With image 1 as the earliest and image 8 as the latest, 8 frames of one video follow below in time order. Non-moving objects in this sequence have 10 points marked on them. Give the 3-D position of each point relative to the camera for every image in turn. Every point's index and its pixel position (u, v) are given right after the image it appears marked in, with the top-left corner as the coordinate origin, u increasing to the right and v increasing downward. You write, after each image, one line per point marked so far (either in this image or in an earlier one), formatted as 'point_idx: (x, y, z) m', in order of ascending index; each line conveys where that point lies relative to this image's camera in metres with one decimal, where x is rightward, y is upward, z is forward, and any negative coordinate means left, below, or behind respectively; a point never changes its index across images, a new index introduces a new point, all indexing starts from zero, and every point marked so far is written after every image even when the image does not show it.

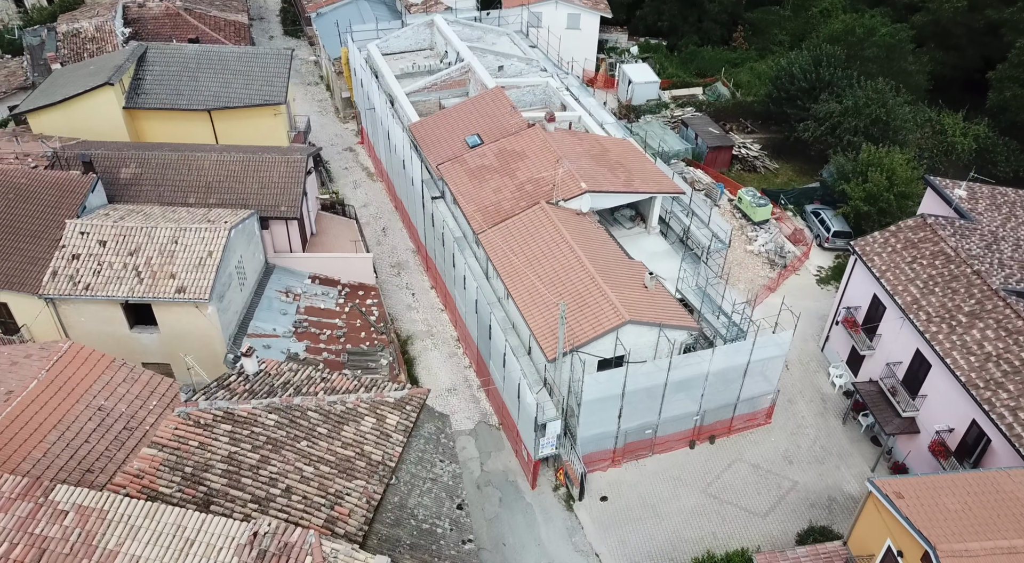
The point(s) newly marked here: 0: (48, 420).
0: (-10.9, -3.2, +17.0) m
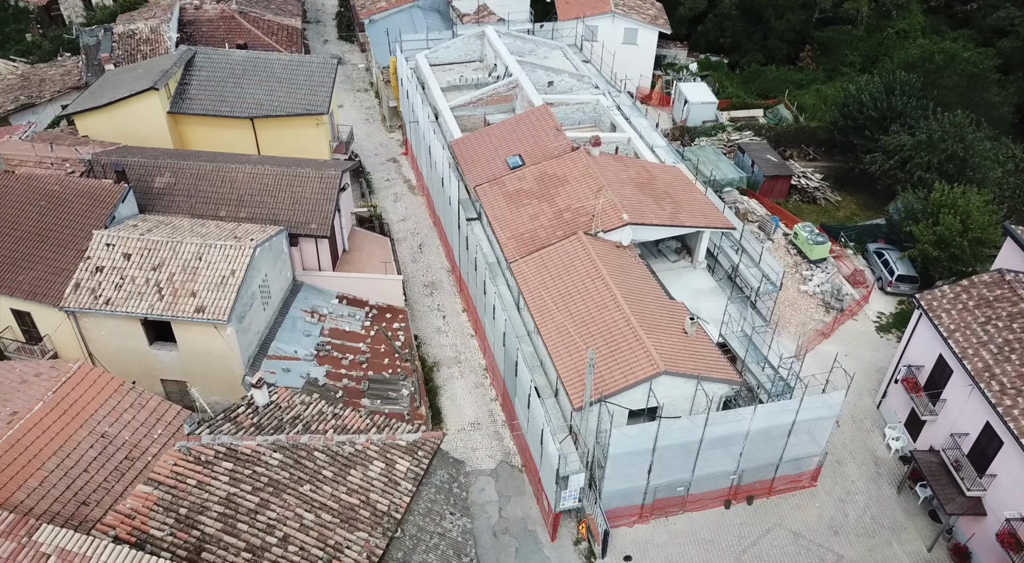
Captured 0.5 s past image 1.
0: (-10.6, -3.7, +16.5) m
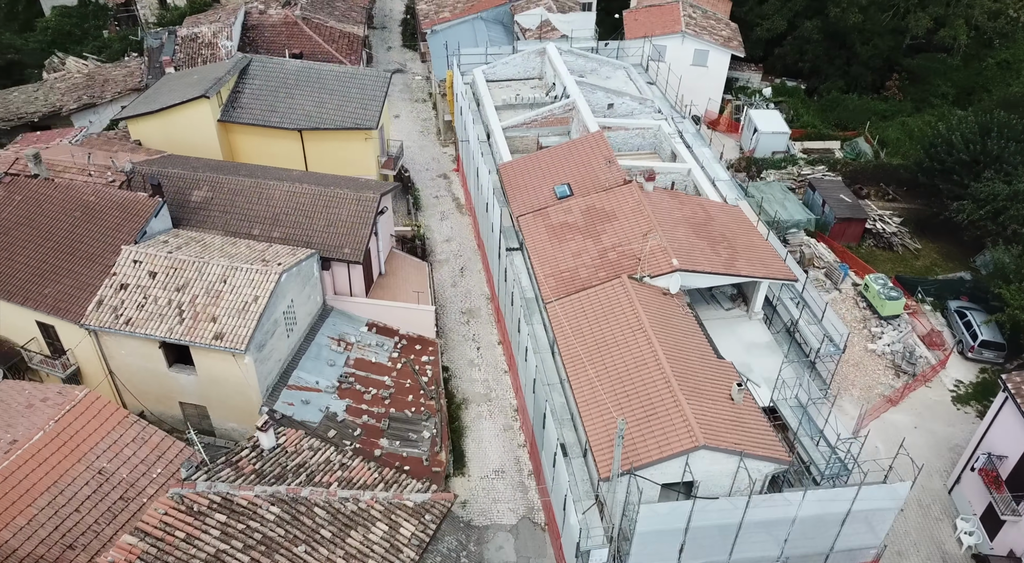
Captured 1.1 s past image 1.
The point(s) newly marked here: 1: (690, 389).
0: (-10.3, -4.3, +15.8) m
1: (+4.7, -2.9, +19.3) m
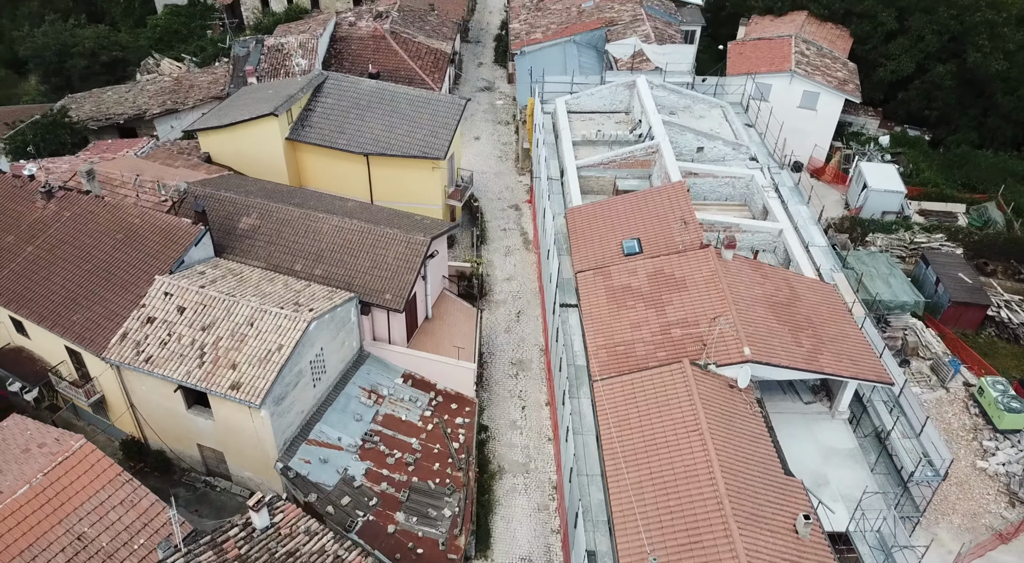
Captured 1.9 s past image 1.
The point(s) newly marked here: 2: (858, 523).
0: (-10.1, -5.3, +14.8) m
1: (+5.3, -5.3, +16.4) m
2: (+8.7, -6.0, +18.2) m
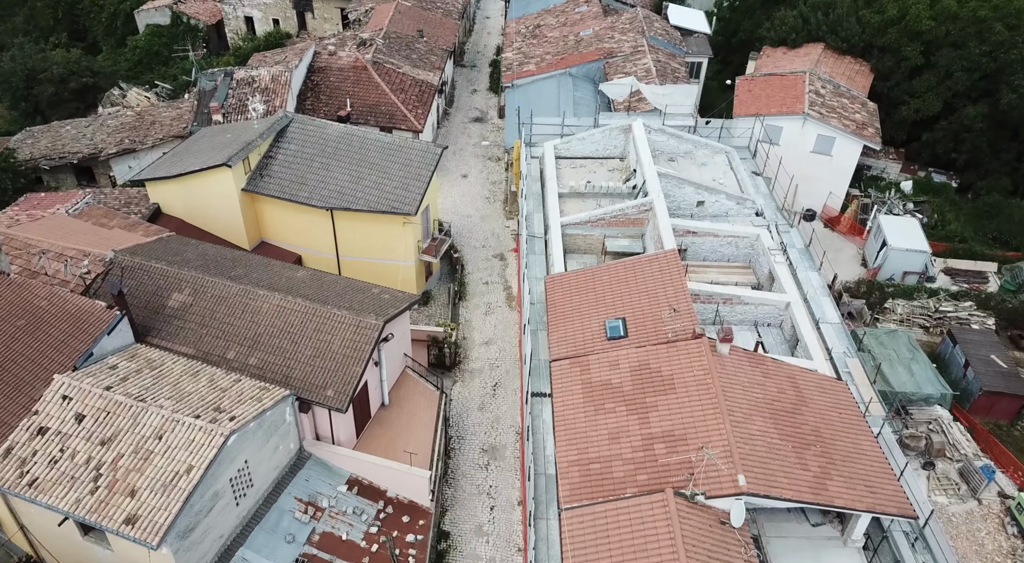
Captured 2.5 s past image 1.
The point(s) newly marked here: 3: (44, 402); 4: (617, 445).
0: (-11.4, -7.8, +11.9) m
1: (+4.0, -7.9, +13.2) m
2: (+7.5, -8.7, +14.9) m
3: (-11.5, -2.9, +17.8) m
4: (+2.7, -4.1, +18.4) m
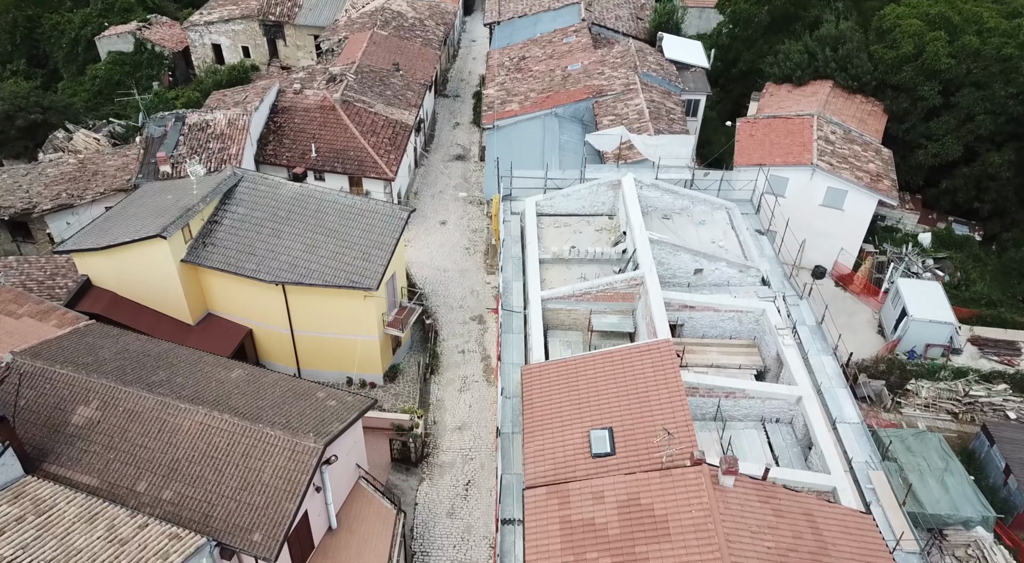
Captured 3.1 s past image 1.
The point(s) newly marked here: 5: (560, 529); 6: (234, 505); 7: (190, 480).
0: (-12.2, -10.5, +8.5) m
1: (+3.2, -10.6, +9.8) m
2: (+6.7, -11.4, +11.6) m
3: (-12.3, -5.7, +14.5) m
4: (+1.8, -6.9, +15.1) m
5: (+1.1, -5.7, +17.0) m
6: (-6.5, -5.2, +16.9) m
7: (-7.7, -4.8, +17.3) m
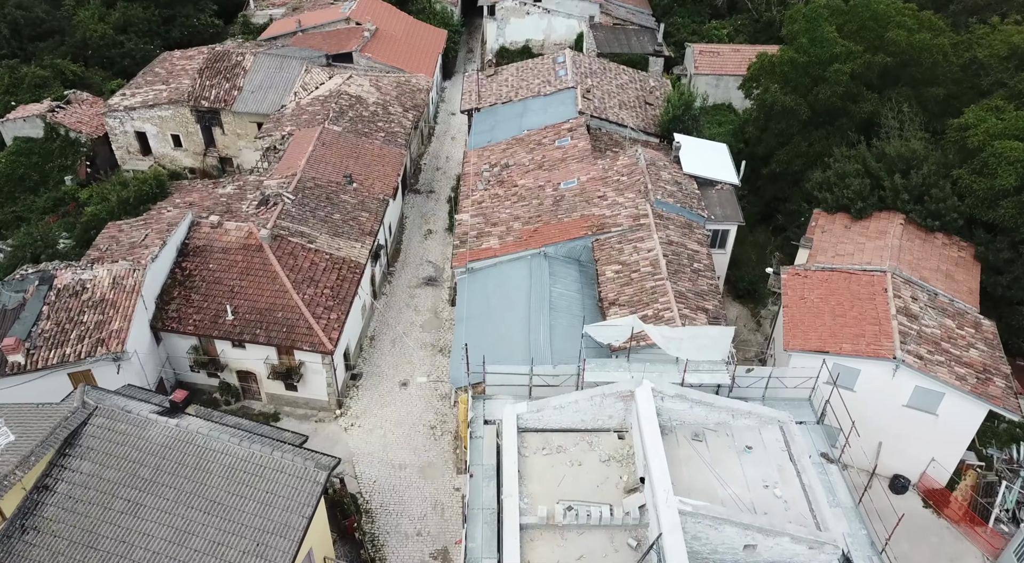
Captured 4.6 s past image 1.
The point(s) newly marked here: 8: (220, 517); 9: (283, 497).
0: (-12.9, -17.5, +0.1) m
1: (+2.5, -17.5, +1.4) m
2: (+6.0, -18.3, +3.2) m
3: (-13.0, -12.8, +6.1) m
4: (+1.1, -13.9, +6.7) m
5: (+0.4, -12.7, +8.6) m
6: (-7.2, -12.3, +8.6) m
7: (-8.4, -11.8, +8.9) m
8: (-7.0, -5.7, +17.2) m
9: (-5.5, -5.2, +17.7) m
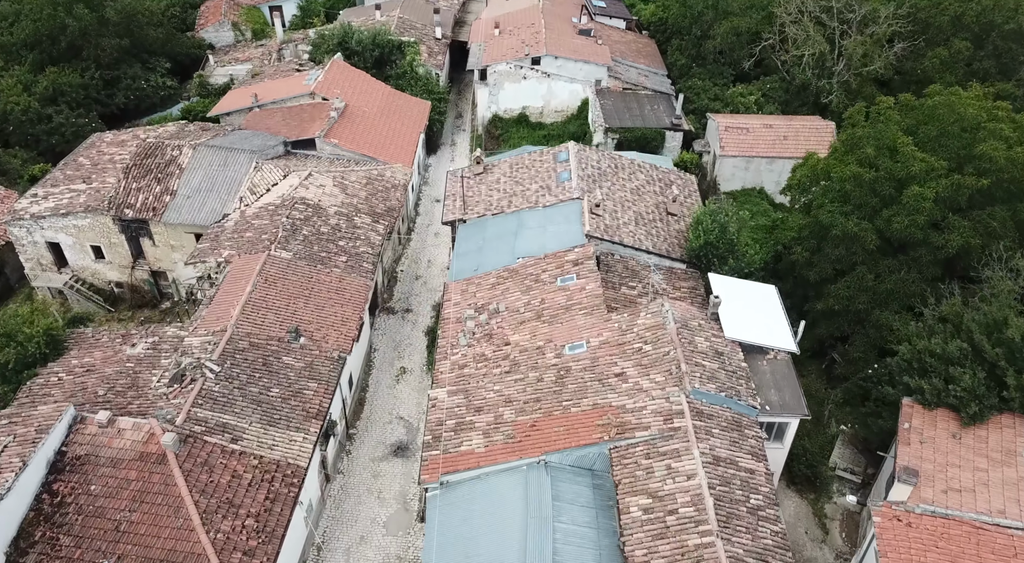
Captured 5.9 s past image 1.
0: (-13.1, -23.6, -7.5) m
1: (+2.3, -23.7, -6.1) m
2: (+5.7, -24.5, -4.4) m
3: (-13.3, -19.0, -1.4) m
4: (+0.8, -20.0, -0.8) m
5: (+0.1, -18.9, +1.1) m
6: (-7.5, -18.5, +1.1) m
7: (-8.7, -18.0, +1.4) m
8: (-7.3, -12.0, +9.8) m
9: (-5.8, -11.6, +10.3) m
